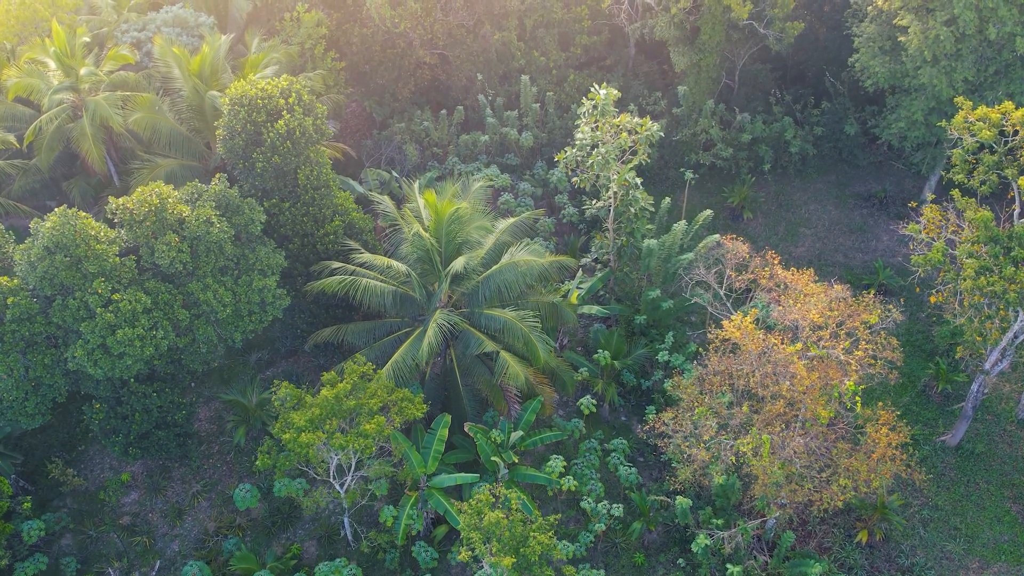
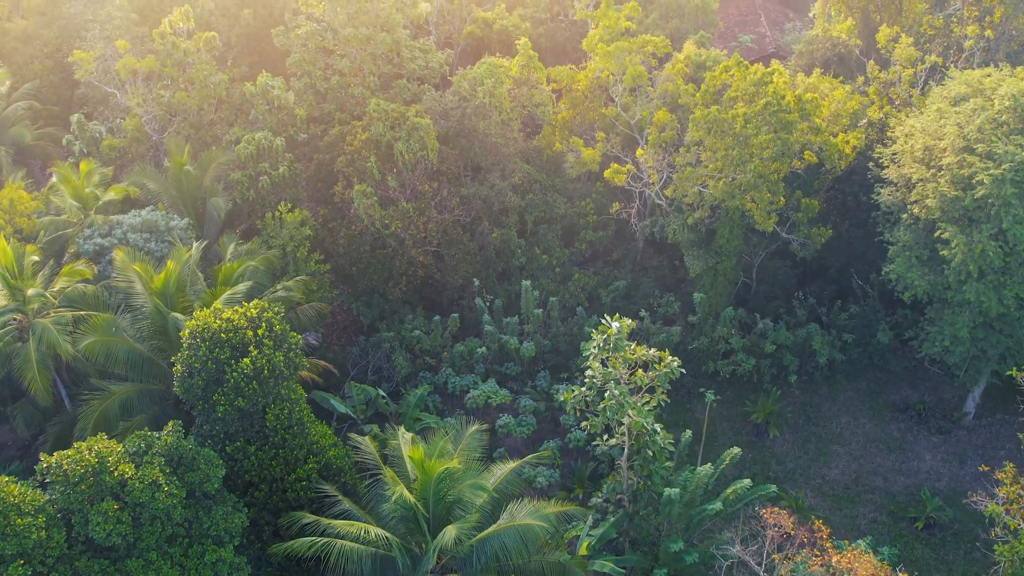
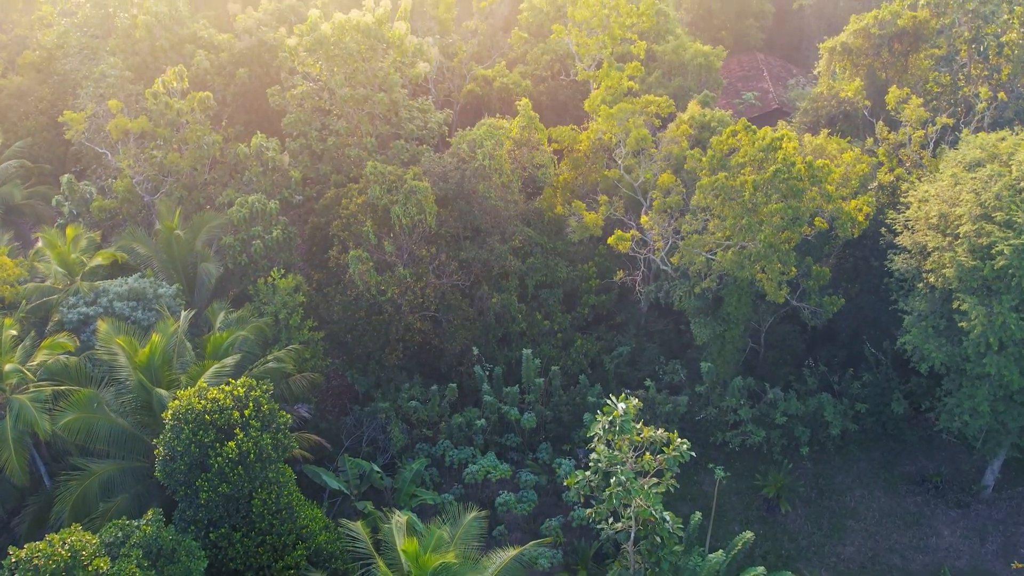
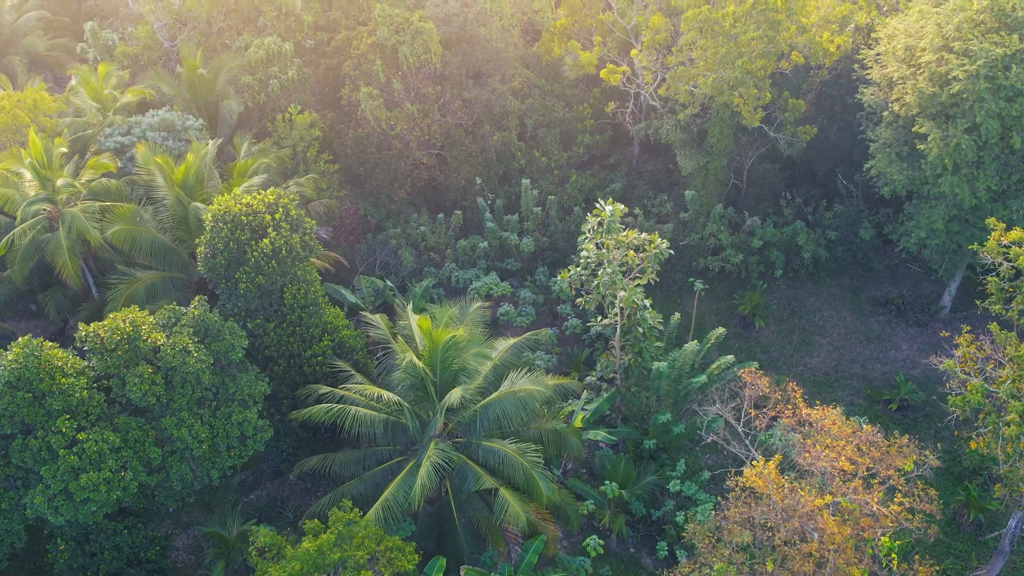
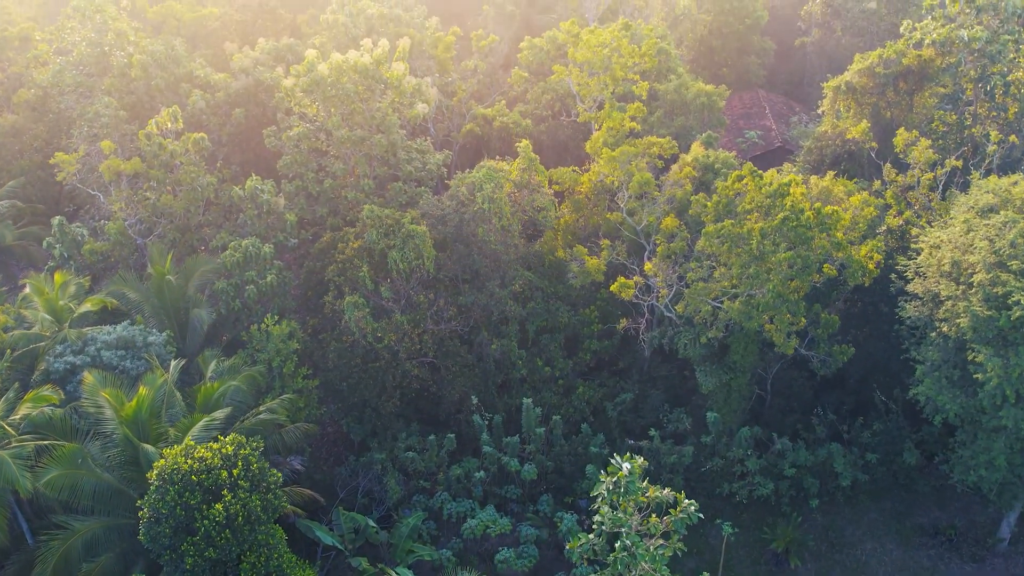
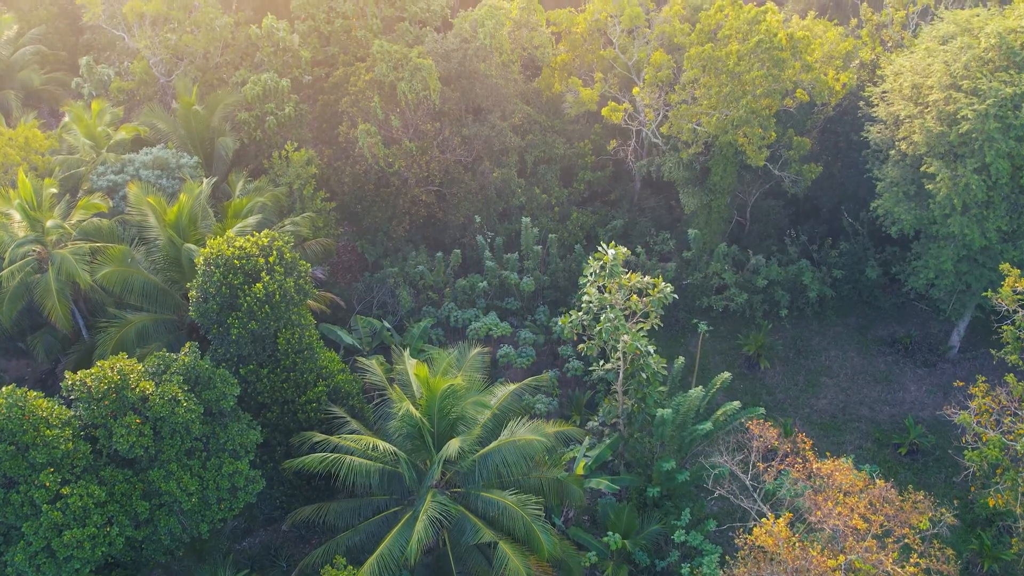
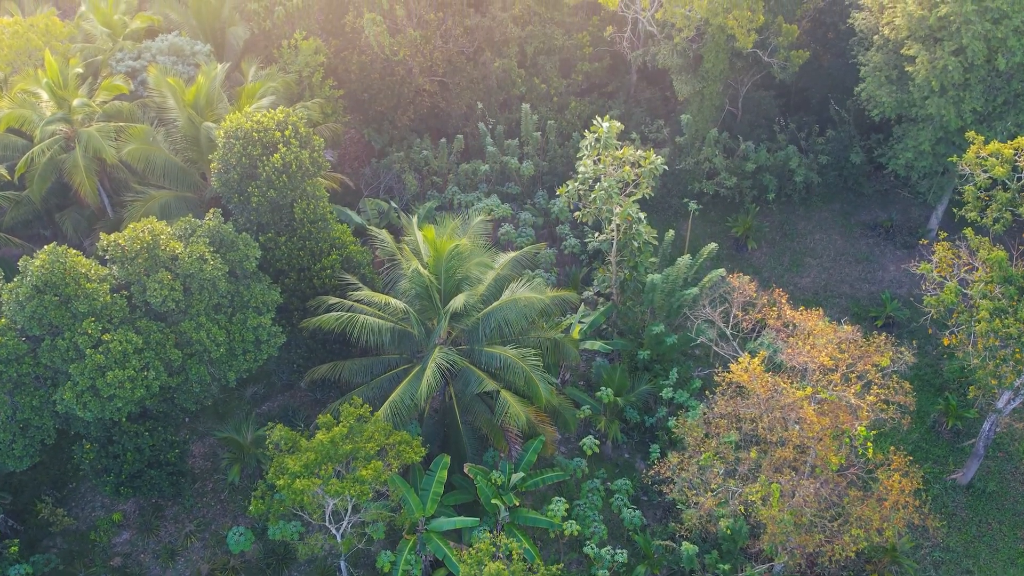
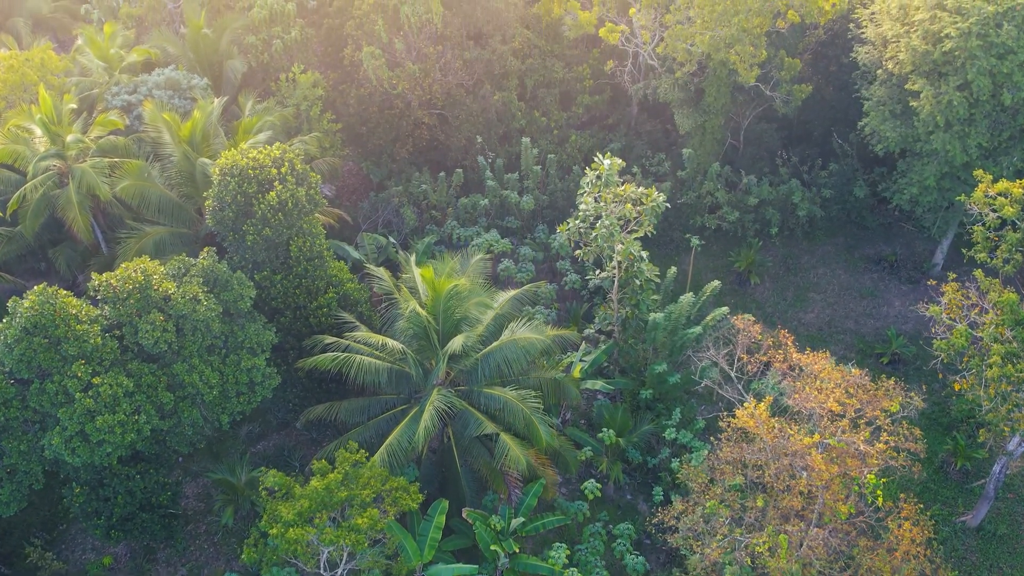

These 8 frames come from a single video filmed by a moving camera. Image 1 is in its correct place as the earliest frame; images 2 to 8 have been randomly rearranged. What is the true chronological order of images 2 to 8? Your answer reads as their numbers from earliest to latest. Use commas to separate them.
7, 8, 4, 6, 2, 3, 5
